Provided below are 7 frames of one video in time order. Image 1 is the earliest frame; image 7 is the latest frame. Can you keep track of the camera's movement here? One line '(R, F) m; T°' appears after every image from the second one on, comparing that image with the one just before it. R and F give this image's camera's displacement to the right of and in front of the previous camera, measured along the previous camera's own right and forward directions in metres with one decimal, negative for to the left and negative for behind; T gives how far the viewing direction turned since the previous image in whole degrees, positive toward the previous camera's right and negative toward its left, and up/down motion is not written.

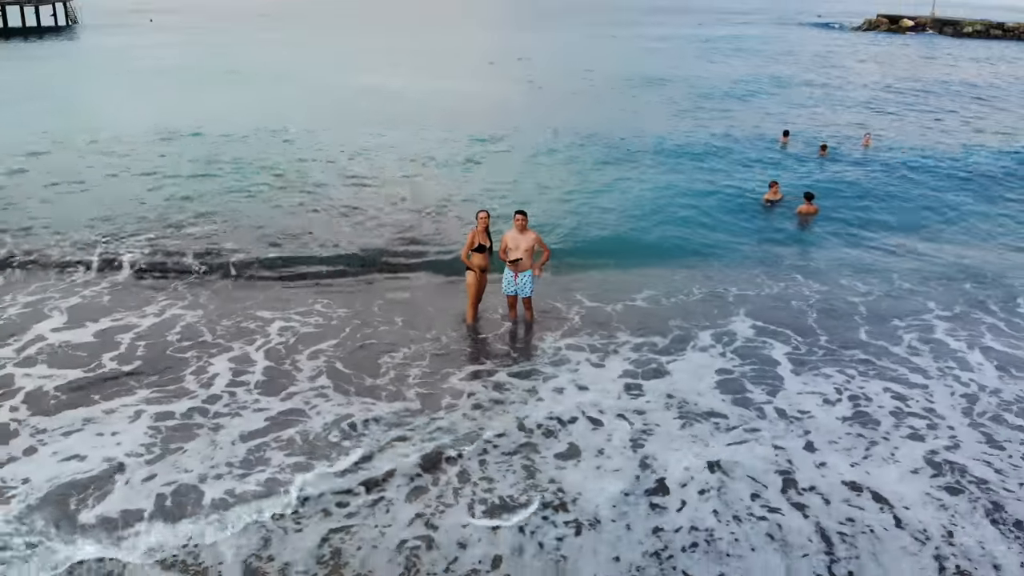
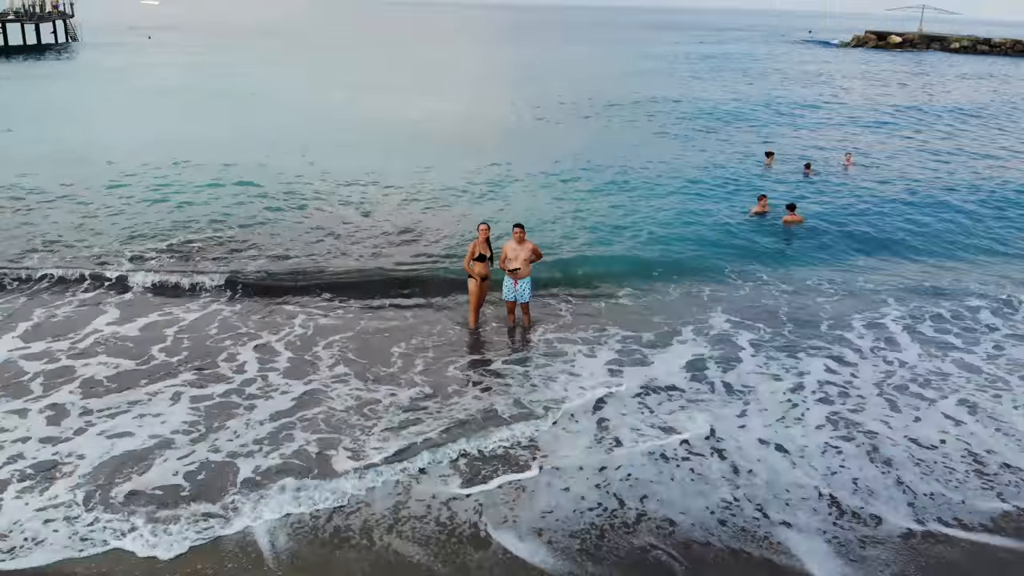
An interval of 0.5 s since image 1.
(+0.7, -0.3) m; -7°
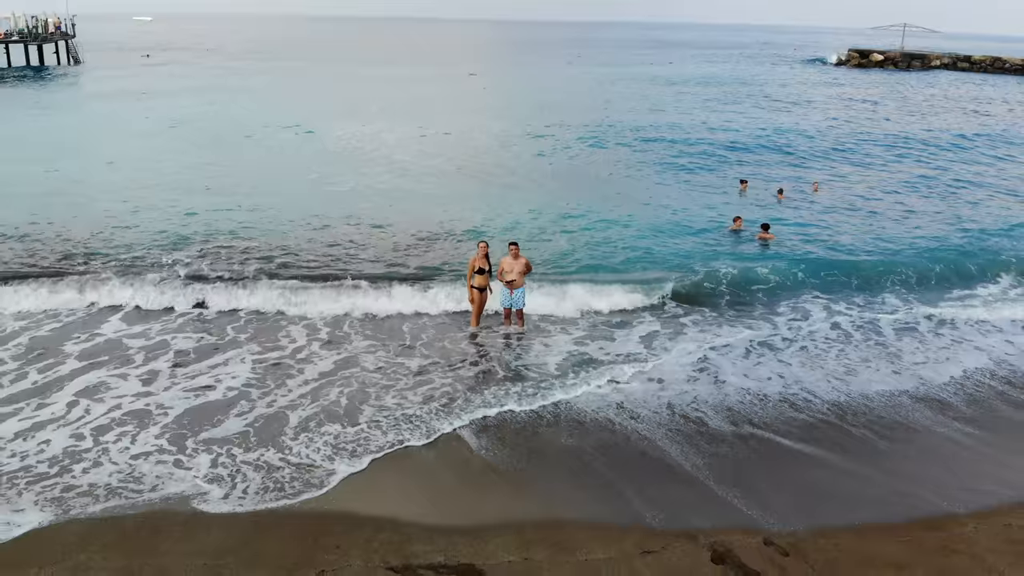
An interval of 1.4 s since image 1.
(0.0, -1.2) m; 0°
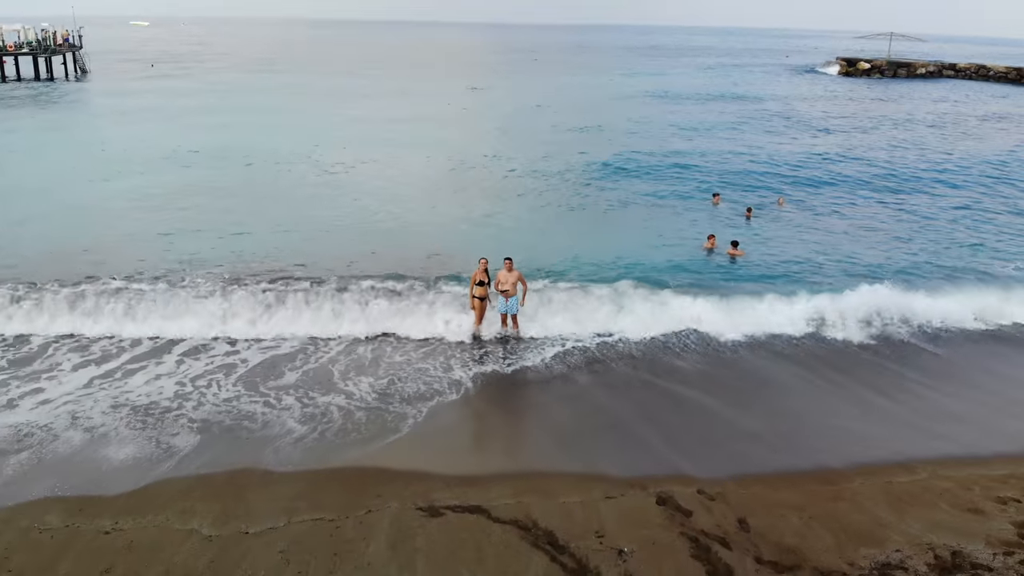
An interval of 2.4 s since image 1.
(0.0, -1.6) m; 0°
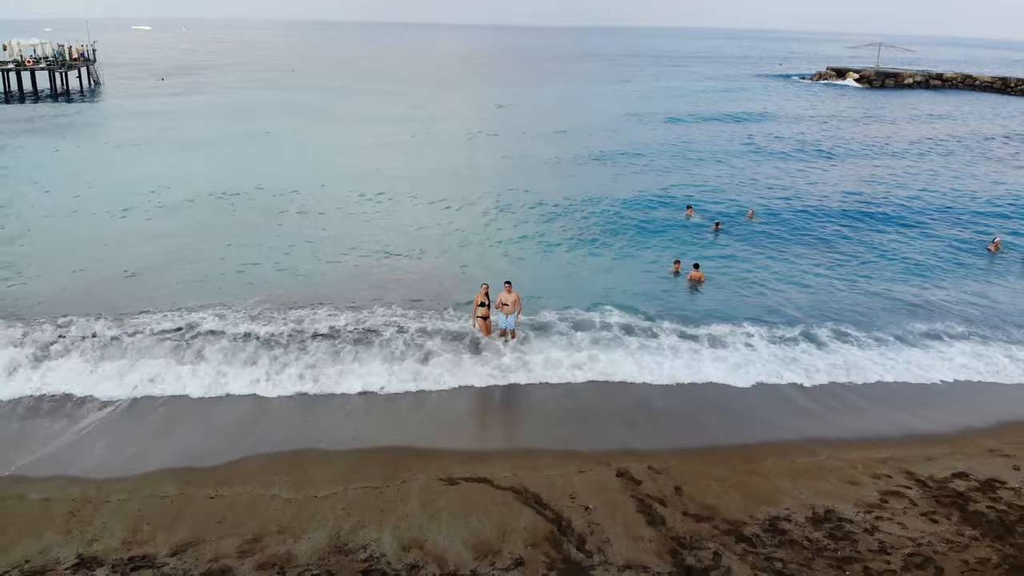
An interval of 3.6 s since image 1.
(0.0, -2.2) m; 0°
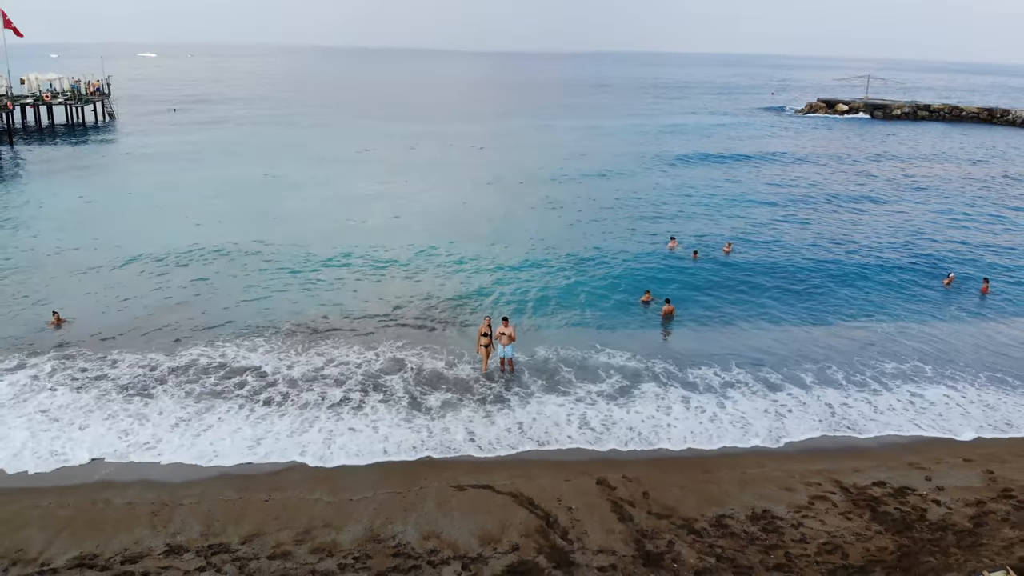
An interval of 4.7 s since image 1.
(0.0, -2.0) m; 0°
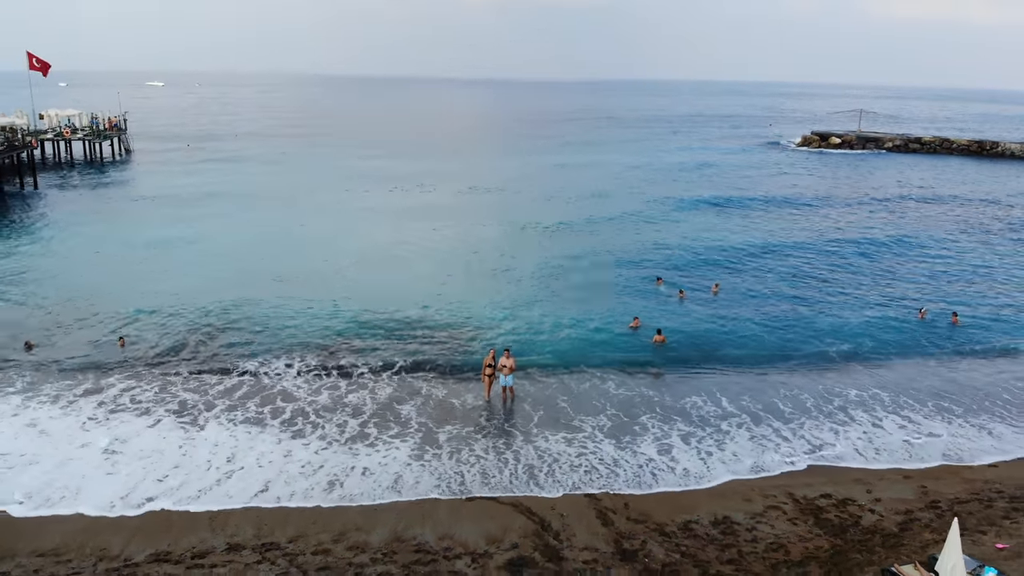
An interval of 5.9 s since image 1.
(0.0, -2.0) m; 0°
